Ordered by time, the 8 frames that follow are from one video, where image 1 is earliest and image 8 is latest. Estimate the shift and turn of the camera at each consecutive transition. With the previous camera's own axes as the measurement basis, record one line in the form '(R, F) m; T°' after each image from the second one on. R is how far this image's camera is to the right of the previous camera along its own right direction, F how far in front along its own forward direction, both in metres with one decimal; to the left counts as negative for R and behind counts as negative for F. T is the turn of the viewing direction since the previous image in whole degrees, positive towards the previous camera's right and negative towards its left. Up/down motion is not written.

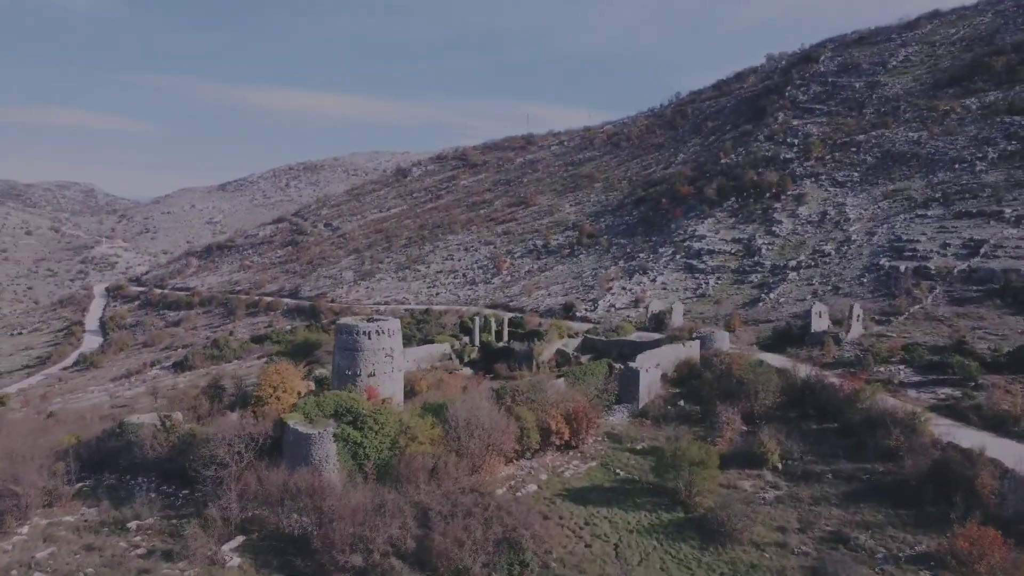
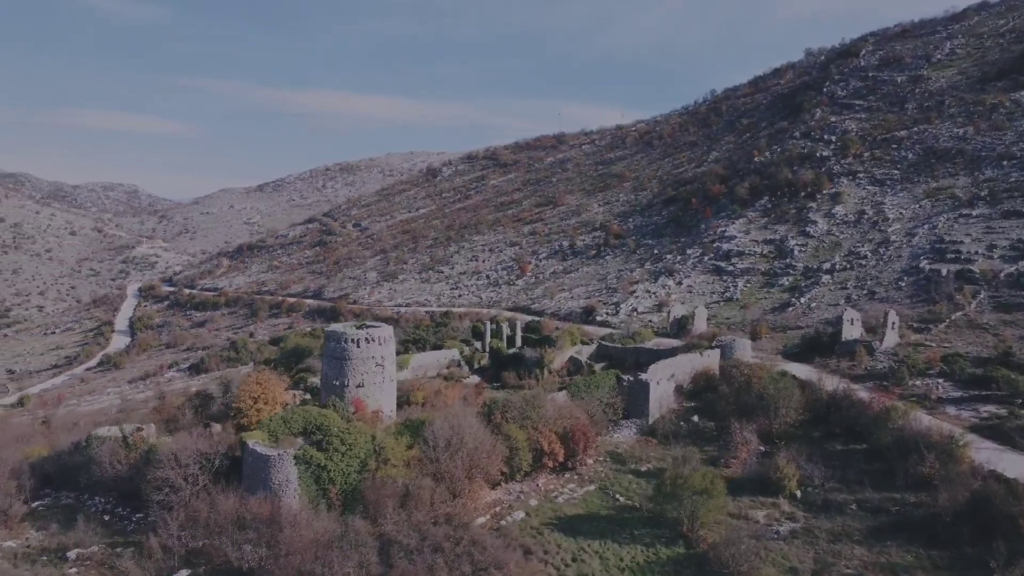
(+0.7, +1.0) m; -3°
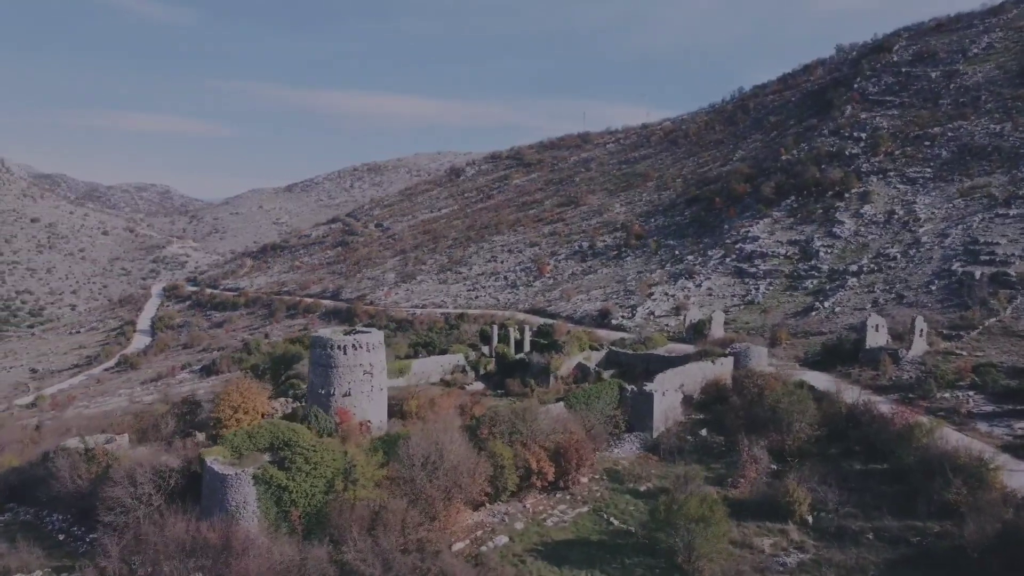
(+0.6, +0.8) m; -2°
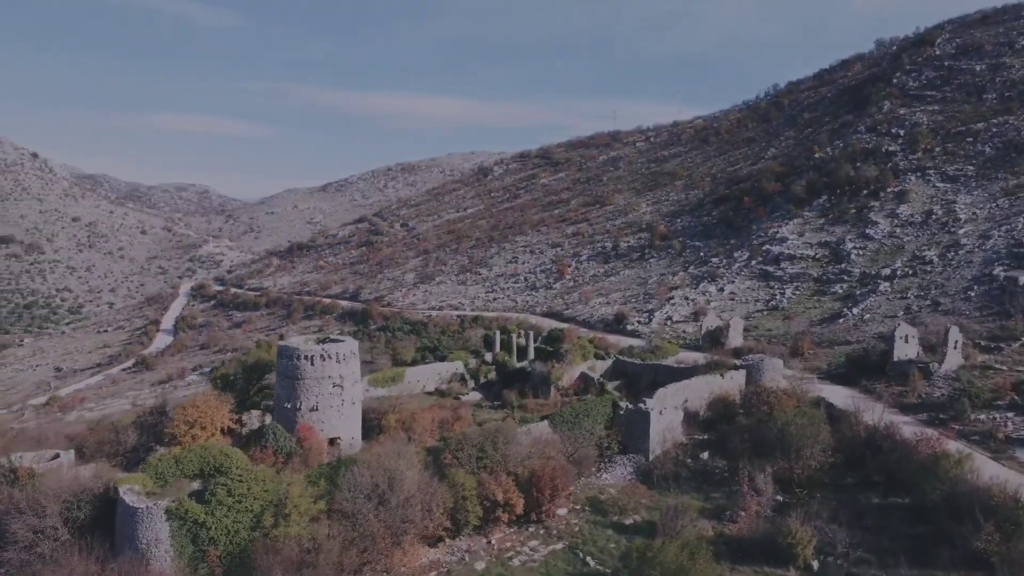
(+0.9, +1.1) m; -3°
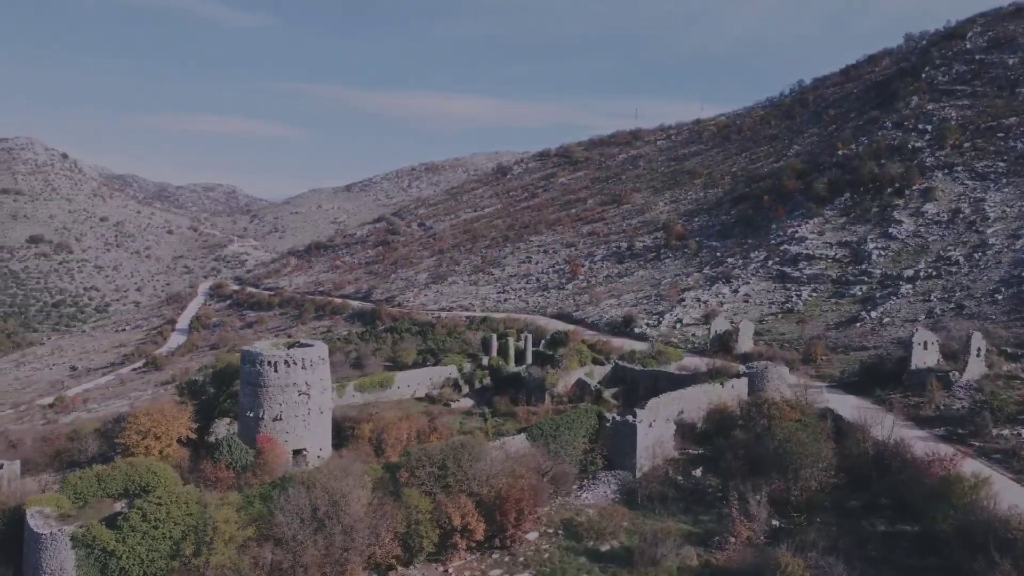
(+0.8, +0.8) m; -2°
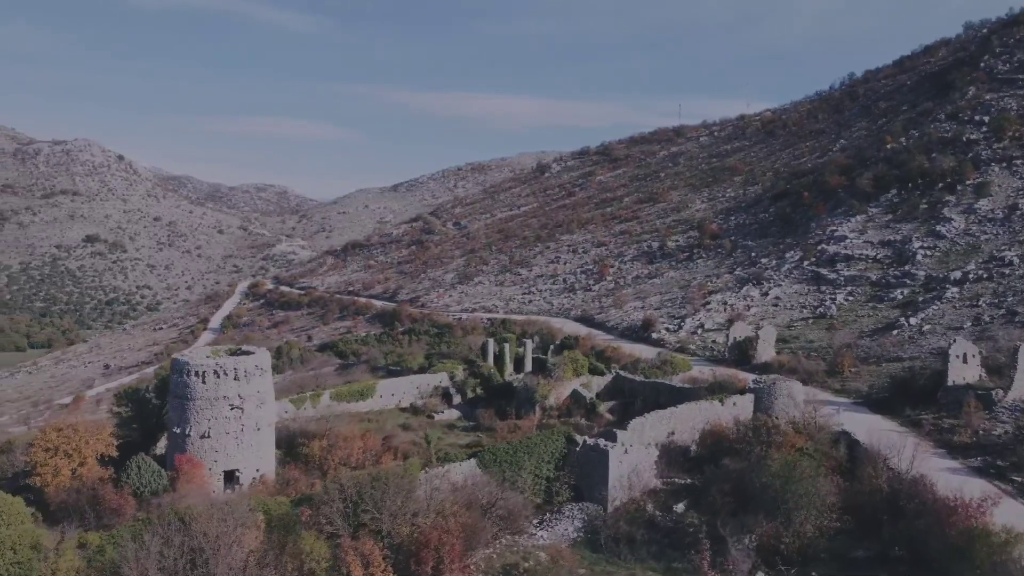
(+1.3, +1.4) m; -4°
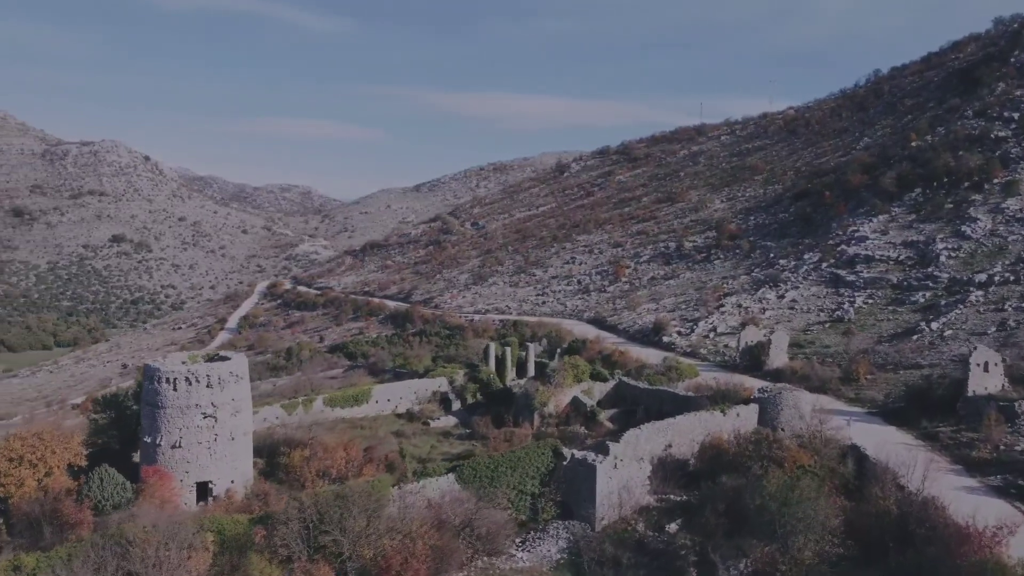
(+0.5, +0.5) m; -2°
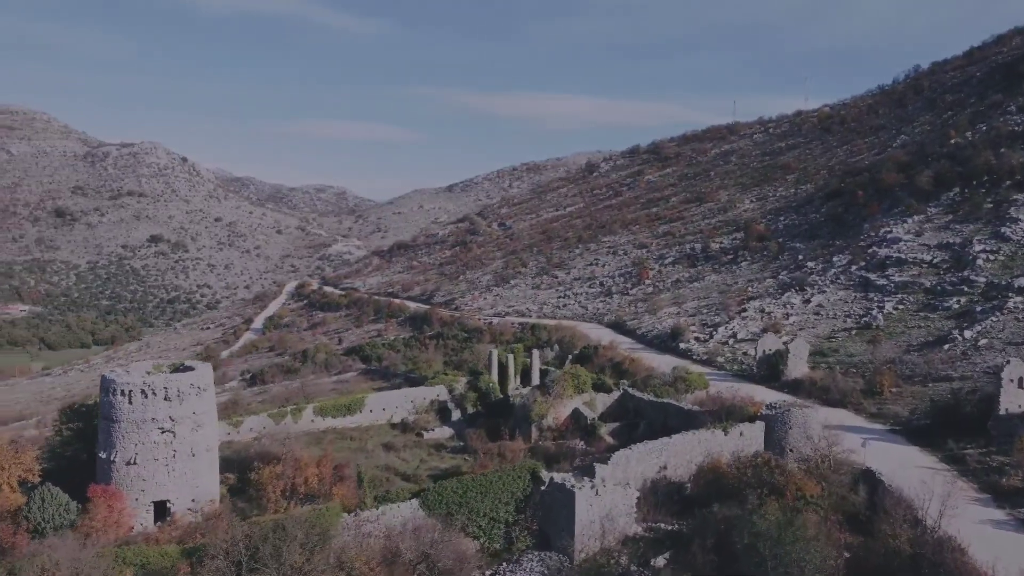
(+0.8, +0.7) m; -3°
